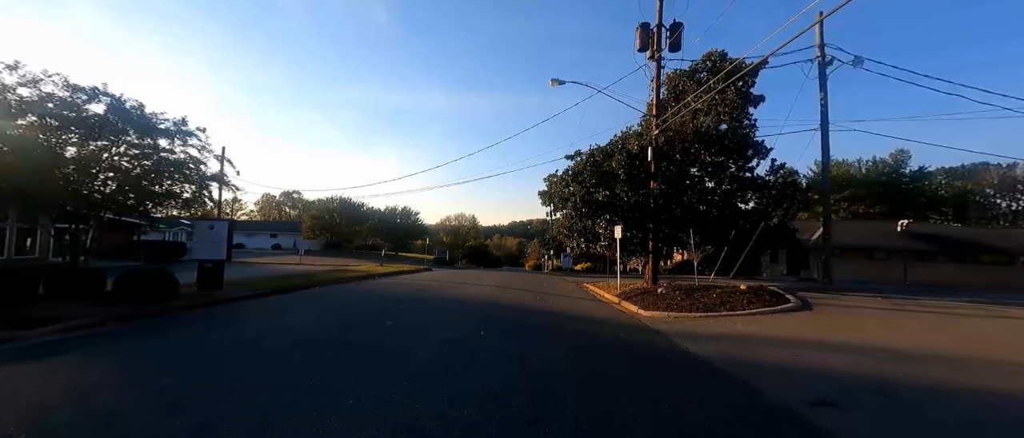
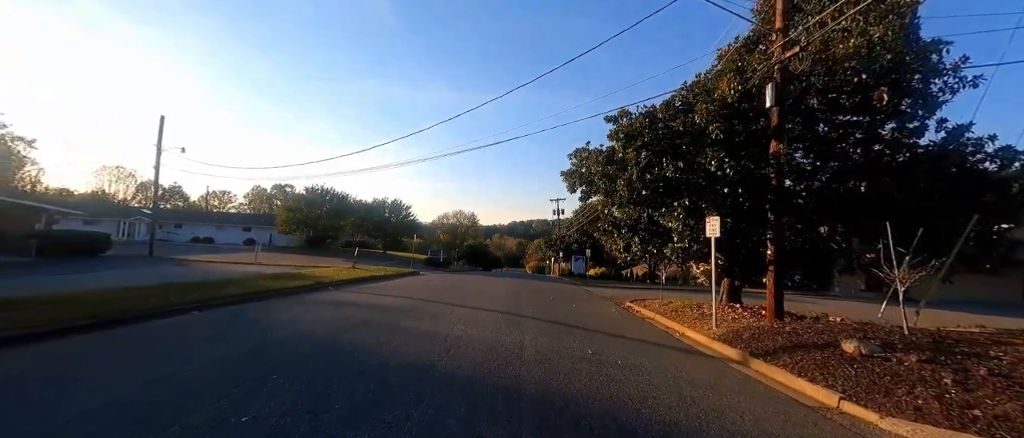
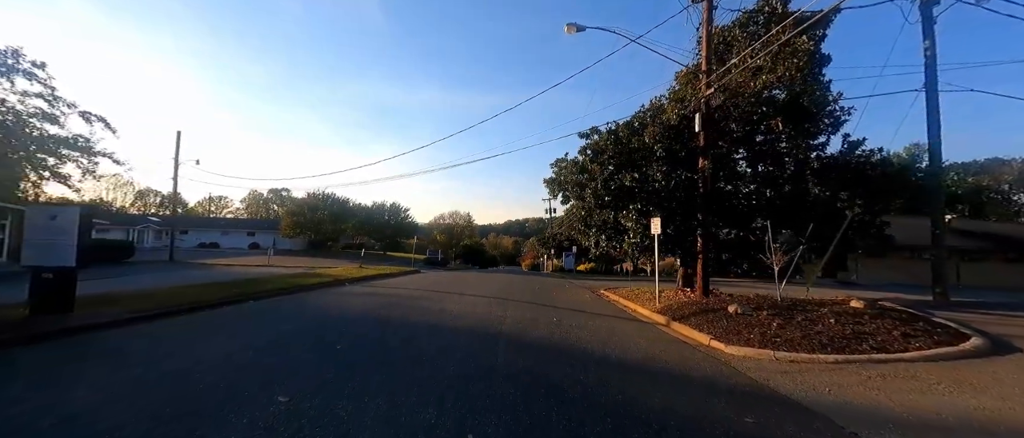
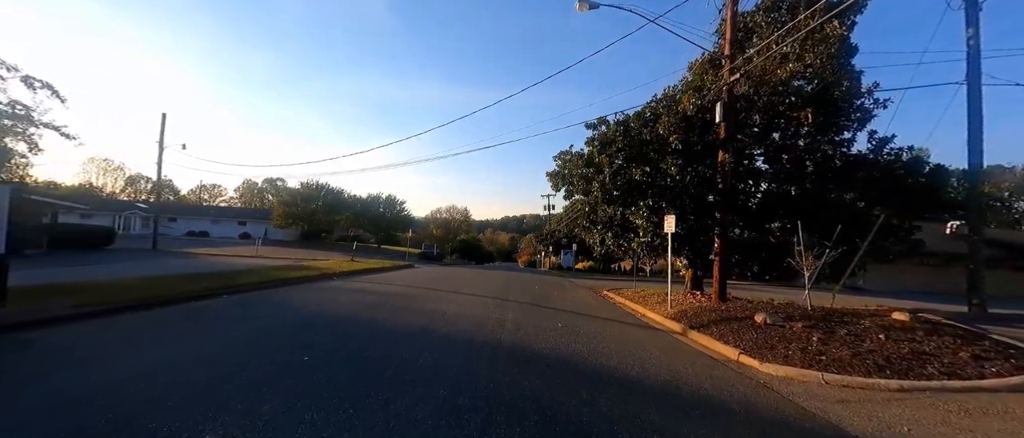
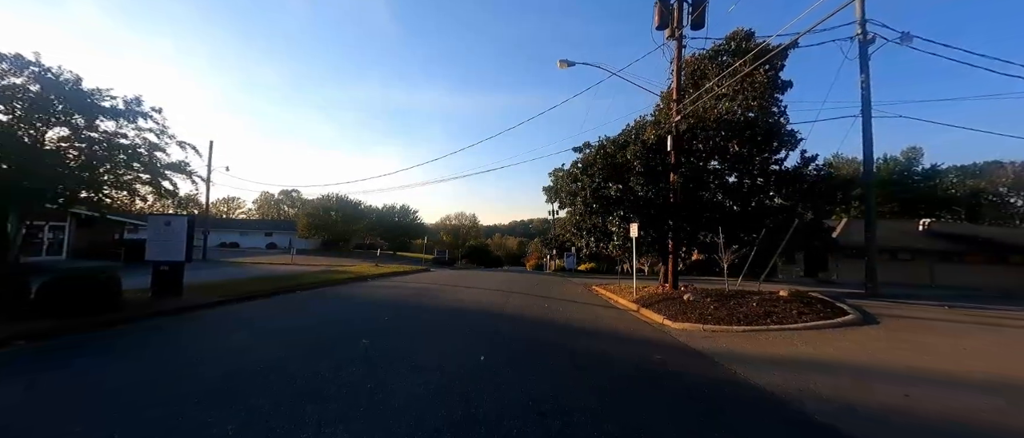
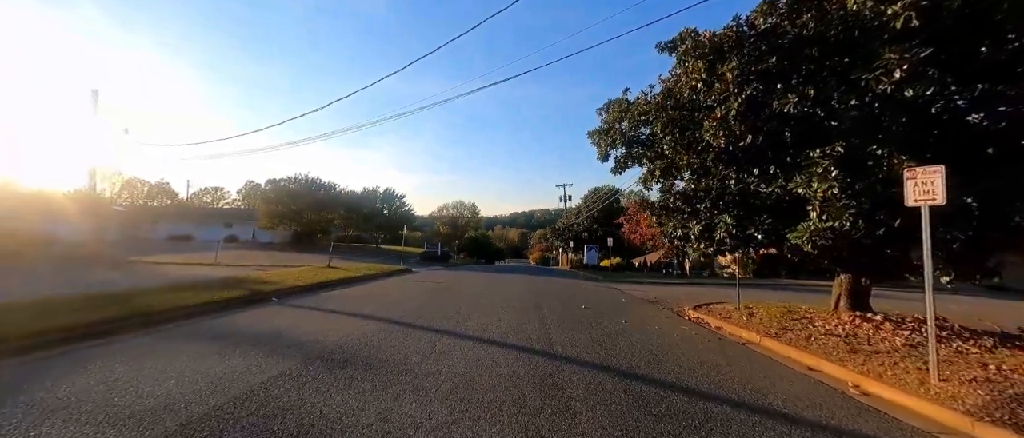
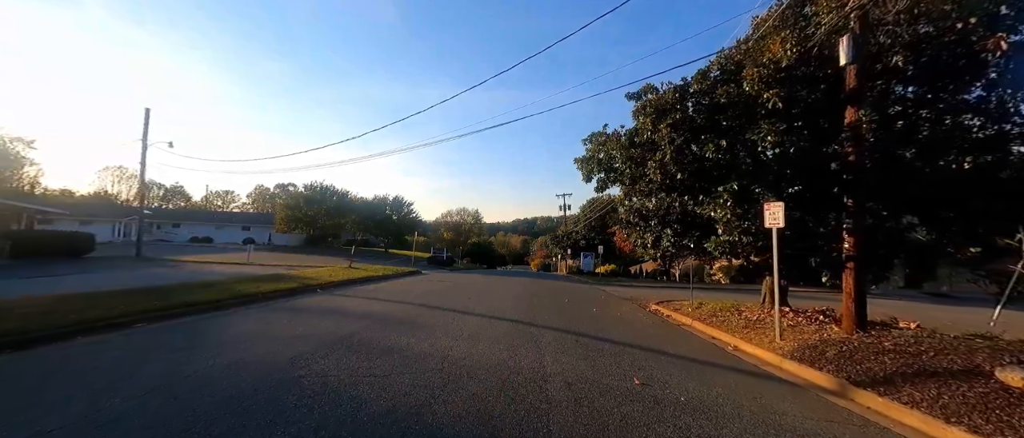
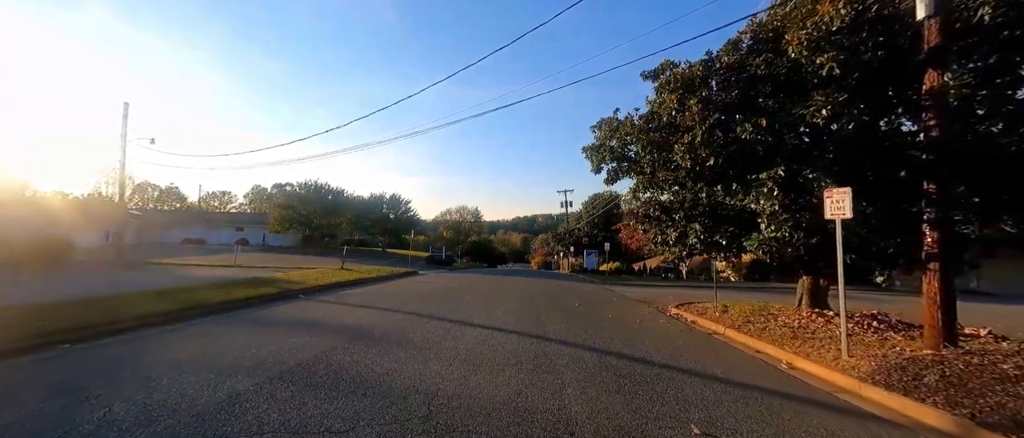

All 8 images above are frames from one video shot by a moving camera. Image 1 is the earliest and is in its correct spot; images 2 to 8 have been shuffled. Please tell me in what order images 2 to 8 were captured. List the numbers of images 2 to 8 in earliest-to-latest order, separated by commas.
5, 3, 4, 2, 7, 8, 6
